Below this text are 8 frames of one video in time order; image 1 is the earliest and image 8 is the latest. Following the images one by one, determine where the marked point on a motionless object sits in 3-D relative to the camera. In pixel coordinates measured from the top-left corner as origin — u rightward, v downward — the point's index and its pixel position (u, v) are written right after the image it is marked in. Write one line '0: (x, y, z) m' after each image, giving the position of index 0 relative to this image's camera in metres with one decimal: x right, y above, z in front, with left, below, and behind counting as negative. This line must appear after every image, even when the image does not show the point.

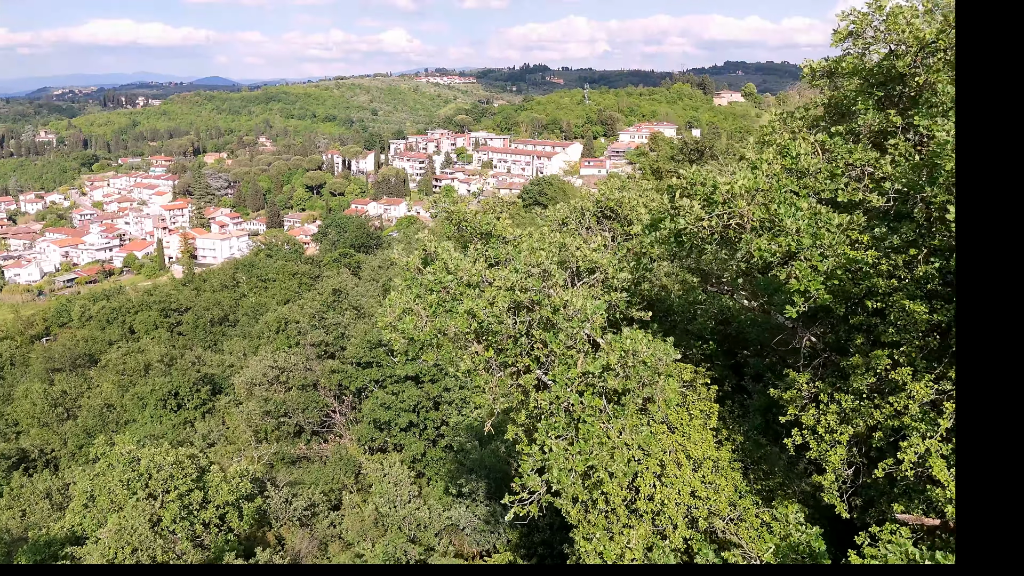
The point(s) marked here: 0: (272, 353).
0: (-5.6, -1.6, +12.8) m
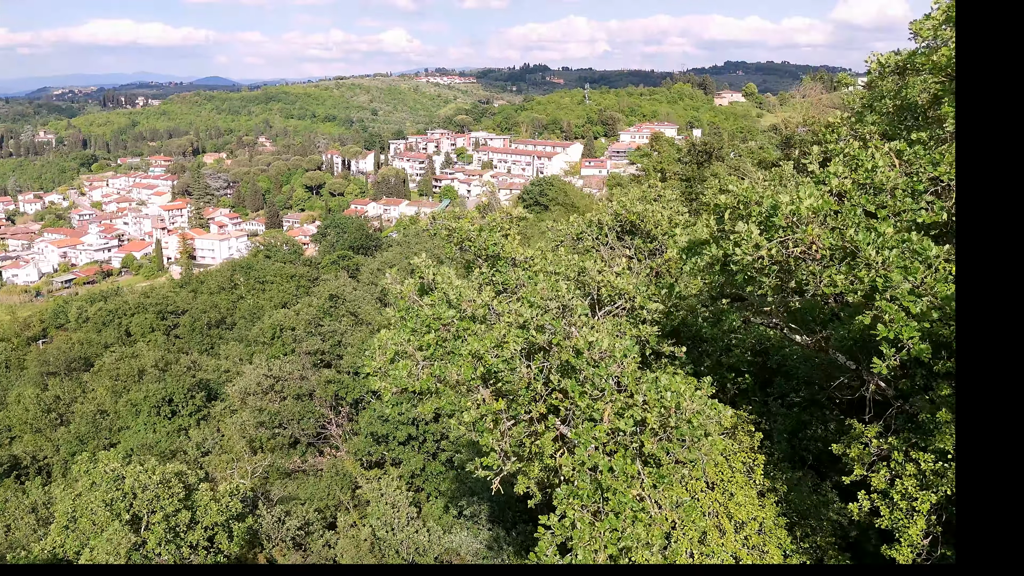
0: (-5.5, -1.7, +12.5) m
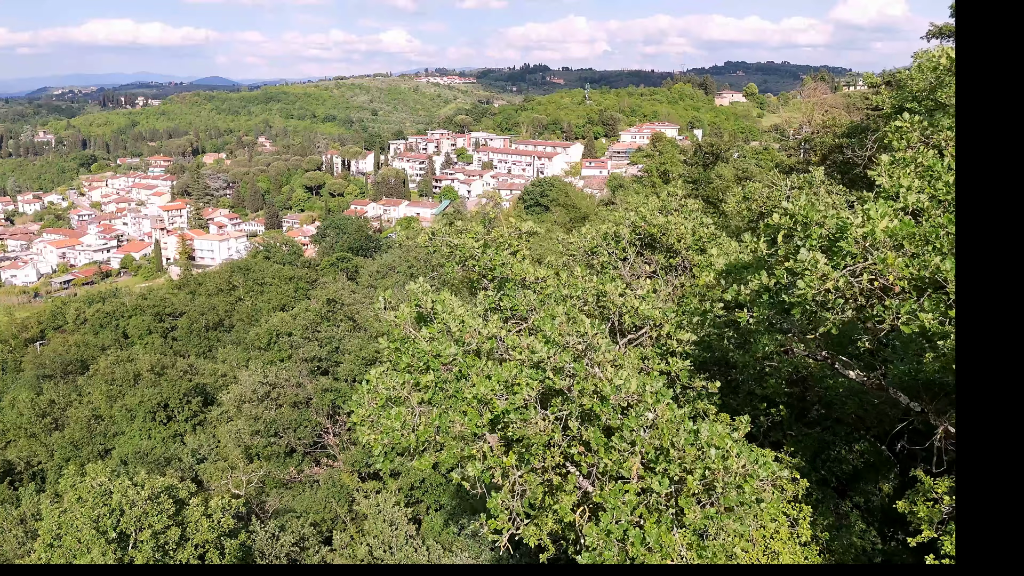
0: (-5.5, -1.8, +12.2) m
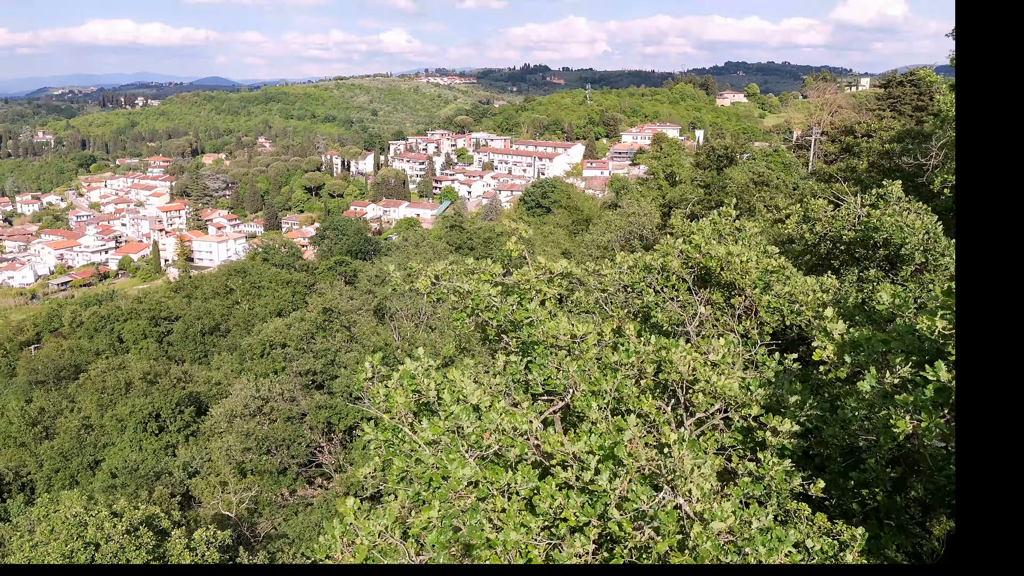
0: (-5.4, -1.9, +11.7) m
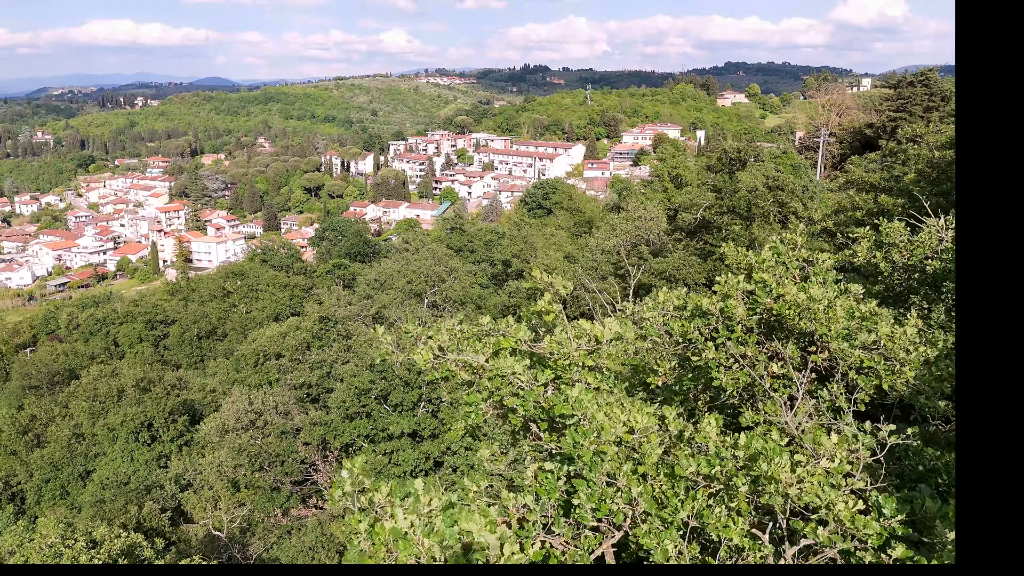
0: (-5.3, -2.1, +11.3) m
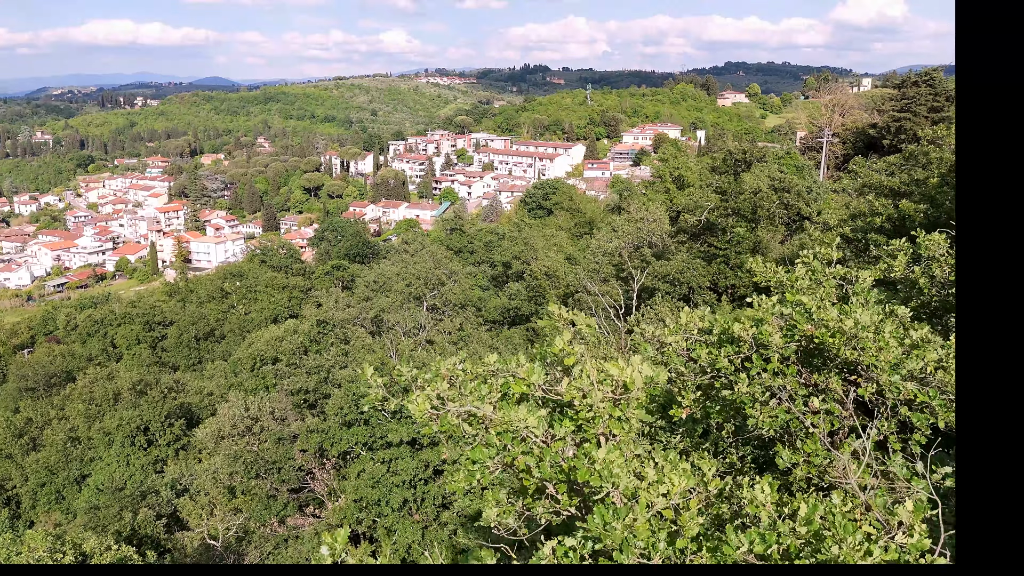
0: (-5.3, -2.2, +11.2) m
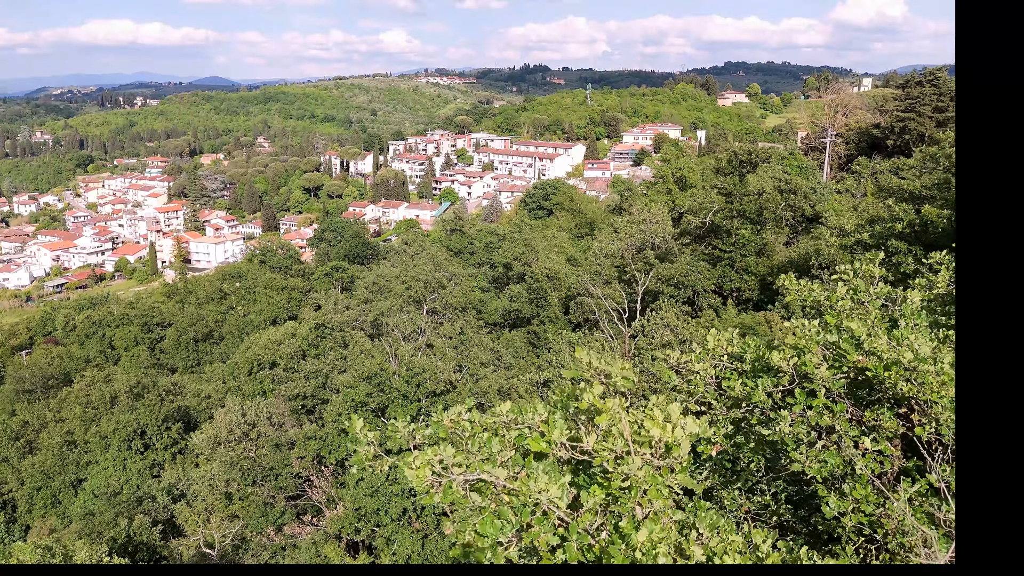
0: (-5.3, -2.2, +11.0) m
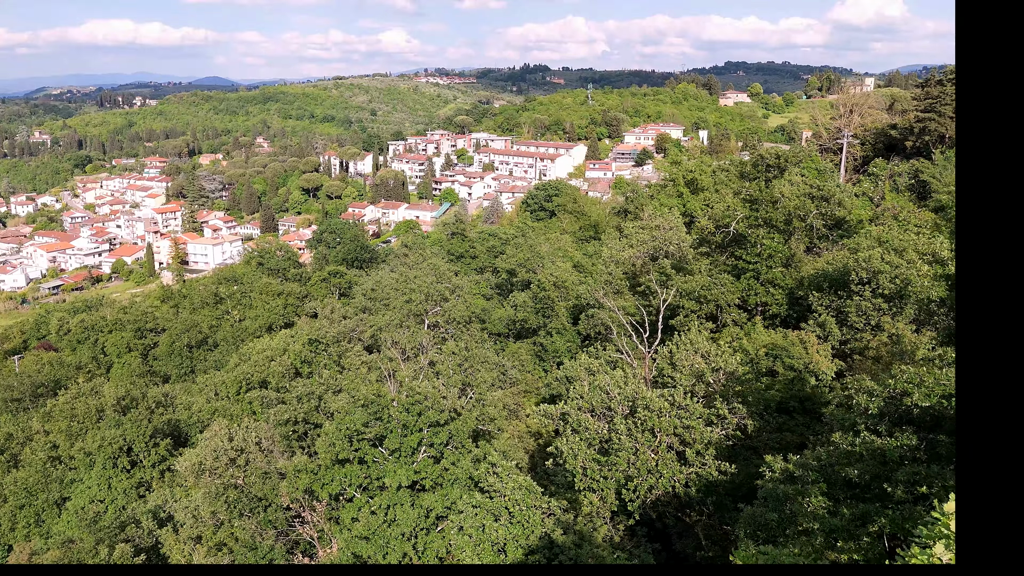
0: (-5.2, -2.4, +10.3) m
